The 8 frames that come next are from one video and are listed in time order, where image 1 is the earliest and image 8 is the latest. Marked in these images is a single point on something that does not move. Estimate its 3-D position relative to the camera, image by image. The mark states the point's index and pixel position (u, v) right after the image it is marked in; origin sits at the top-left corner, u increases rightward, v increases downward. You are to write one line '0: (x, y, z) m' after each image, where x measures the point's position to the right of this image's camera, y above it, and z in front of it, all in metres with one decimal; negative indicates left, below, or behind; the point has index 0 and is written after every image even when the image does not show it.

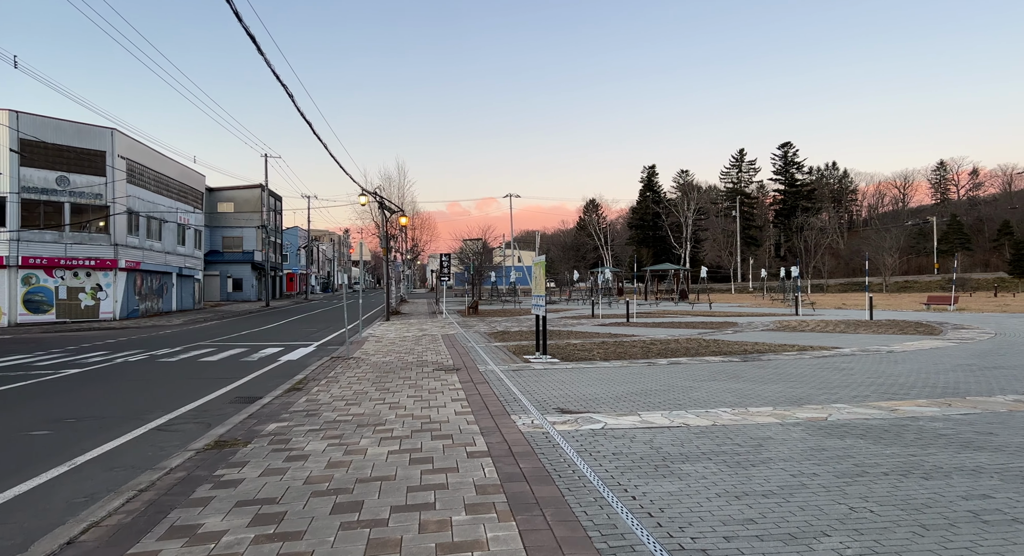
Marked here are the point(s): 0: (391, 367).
0: (-1.5, -1.1, +9.0) m
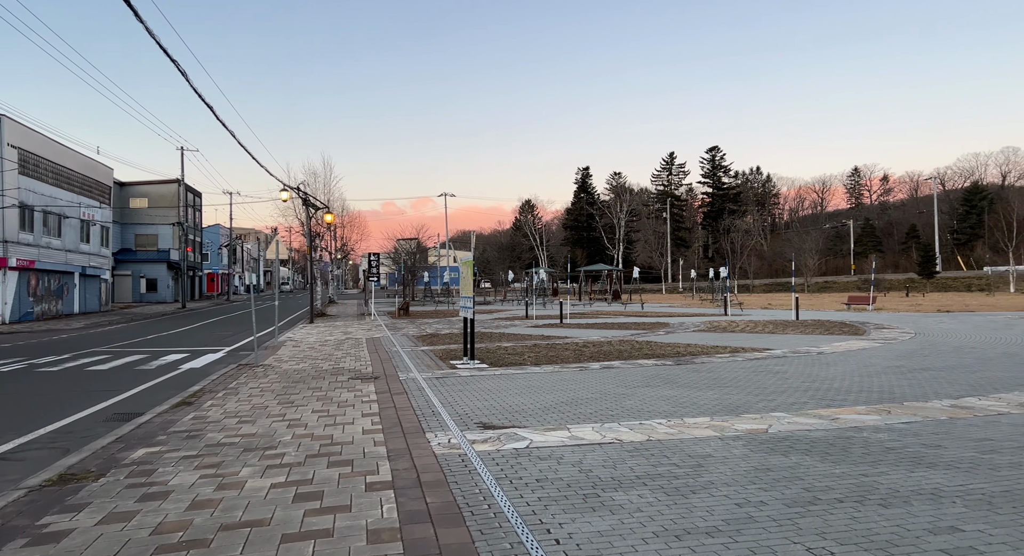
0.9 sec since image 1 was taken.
0: (-2.4, -1.1, +8.2) m
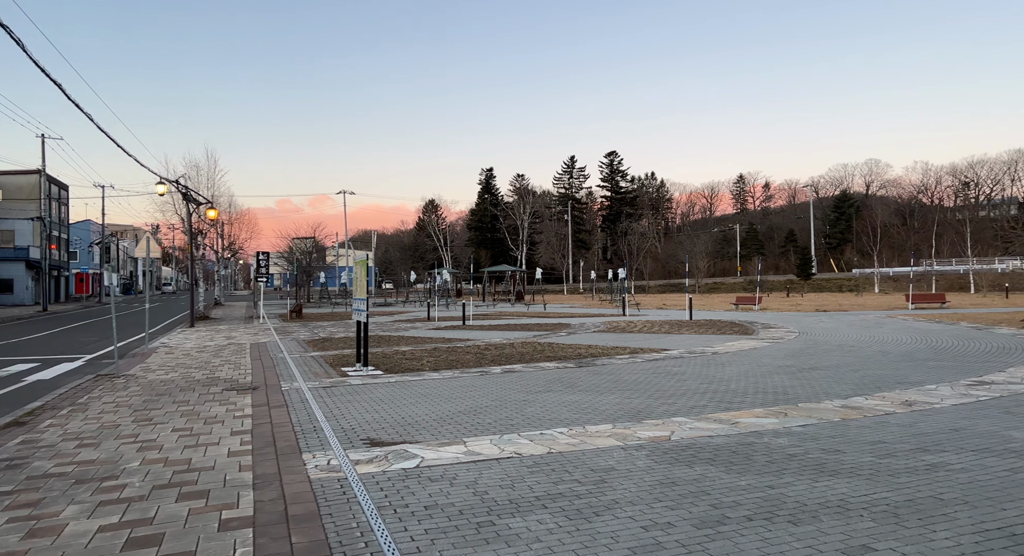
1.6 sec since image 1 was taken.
0: (-3.5, -1.1, +7.4) m
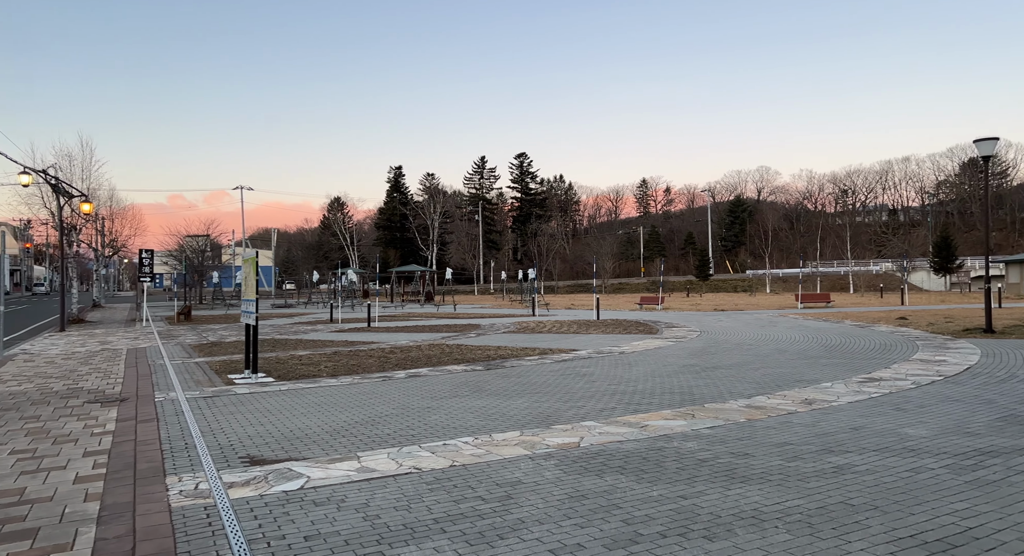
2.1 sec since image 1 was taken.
0: (-4.4, -1.1, +6.5) m
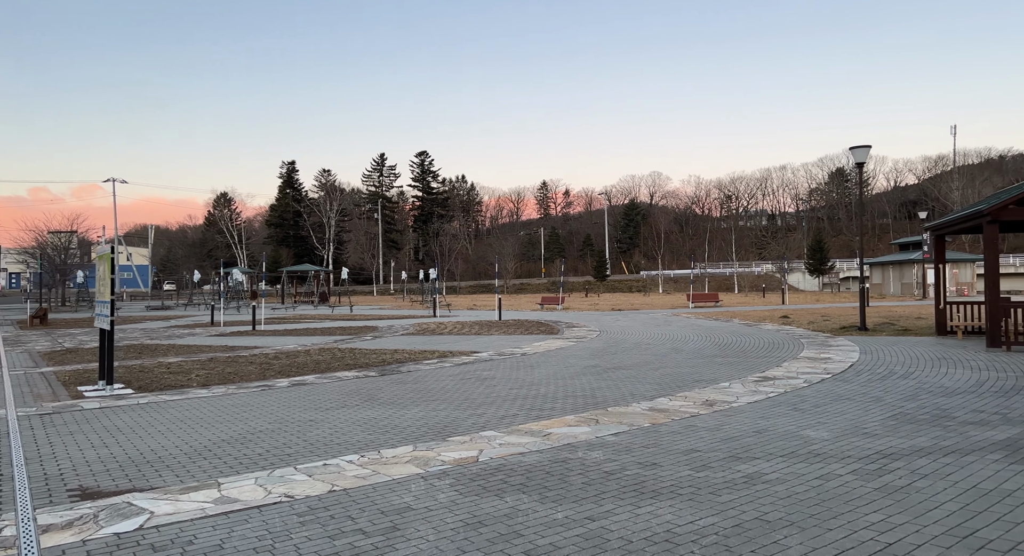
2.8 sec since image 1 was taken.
0: (-5.2, -1.1, +5.3) m
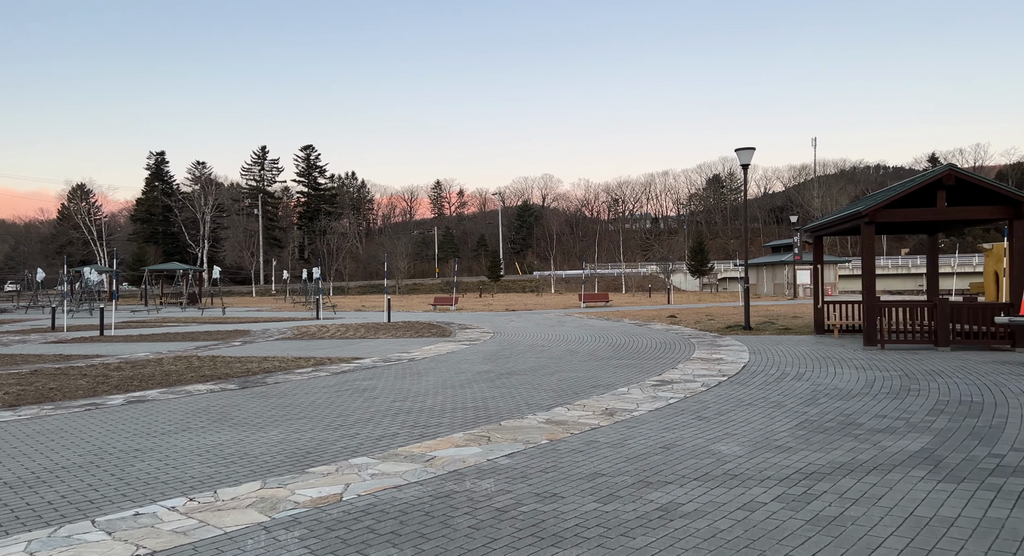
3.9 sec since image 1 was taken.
0: (-5.9, -1.0, +3.6) m
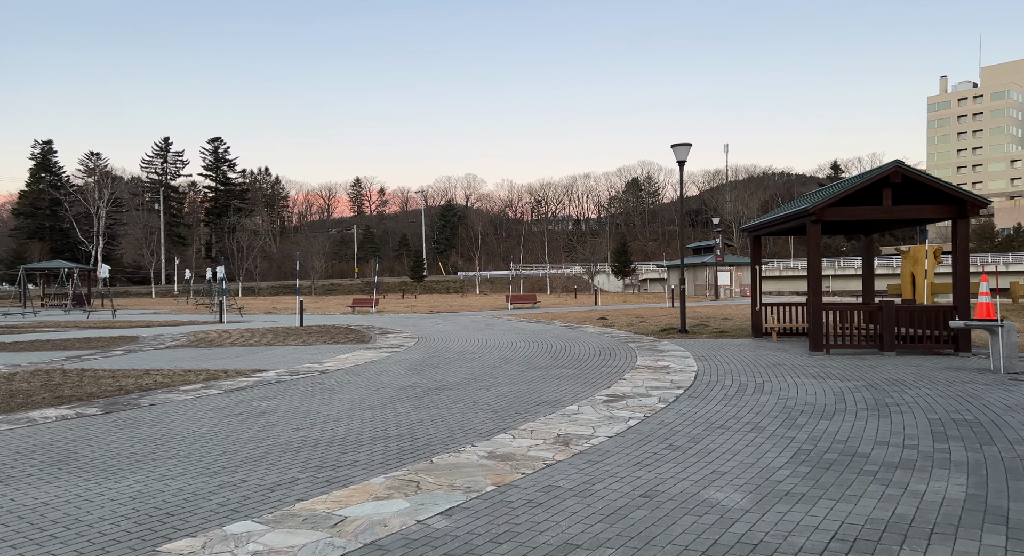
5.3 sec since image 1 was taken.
0: (-6.0, -1.0, +1.5) m
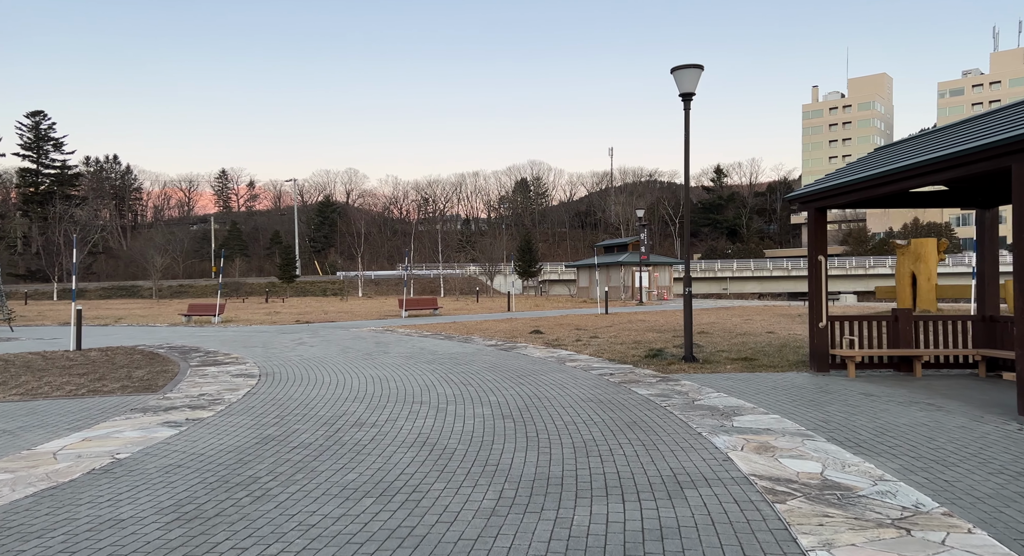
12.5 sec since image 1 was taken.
0: (-4.5, -0.9, -7.5) m
